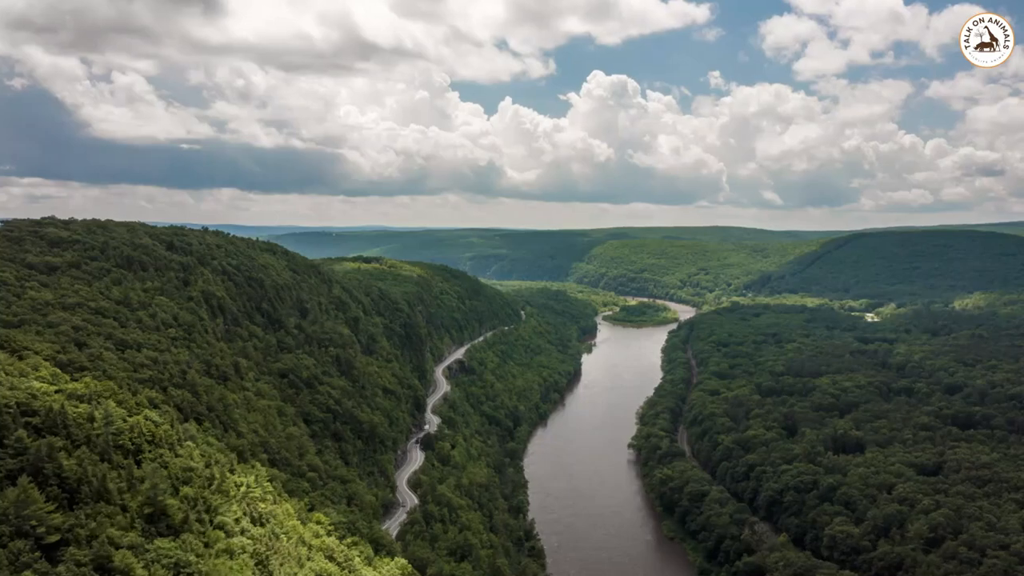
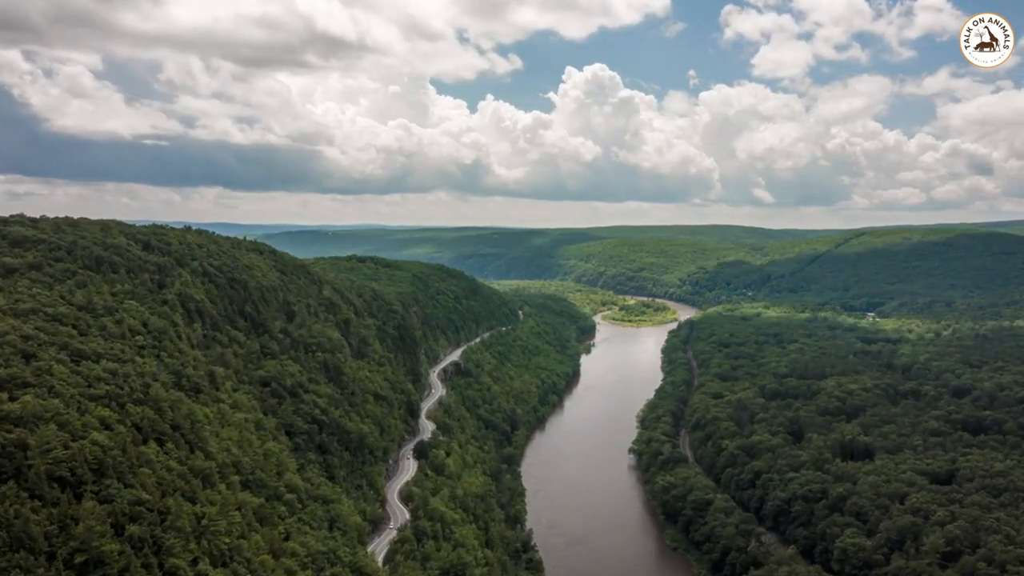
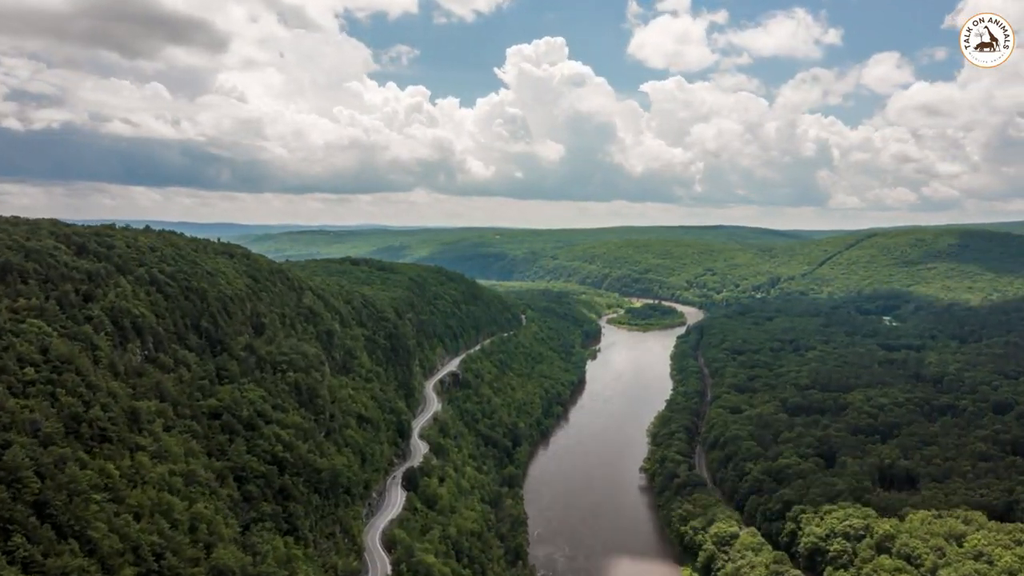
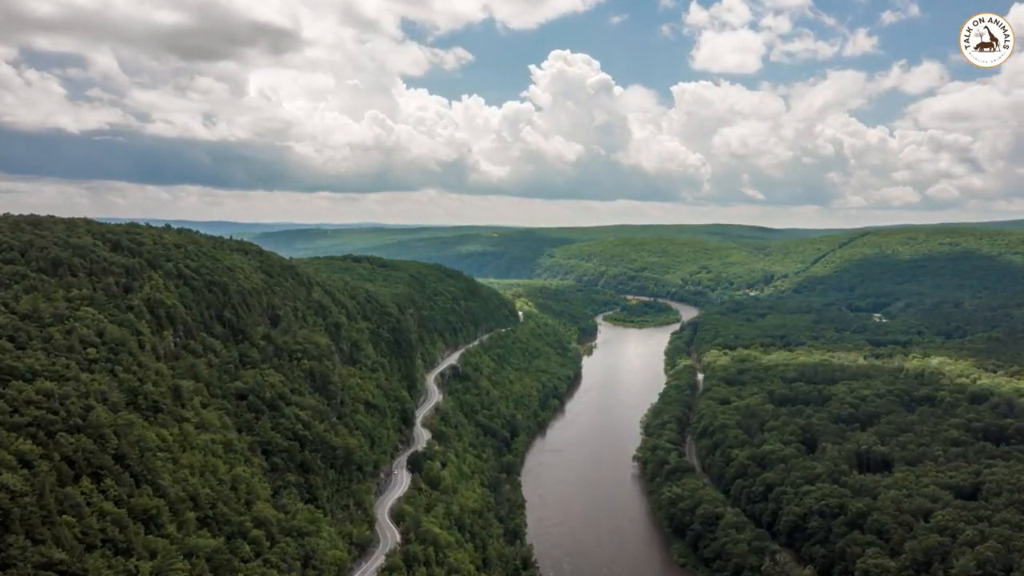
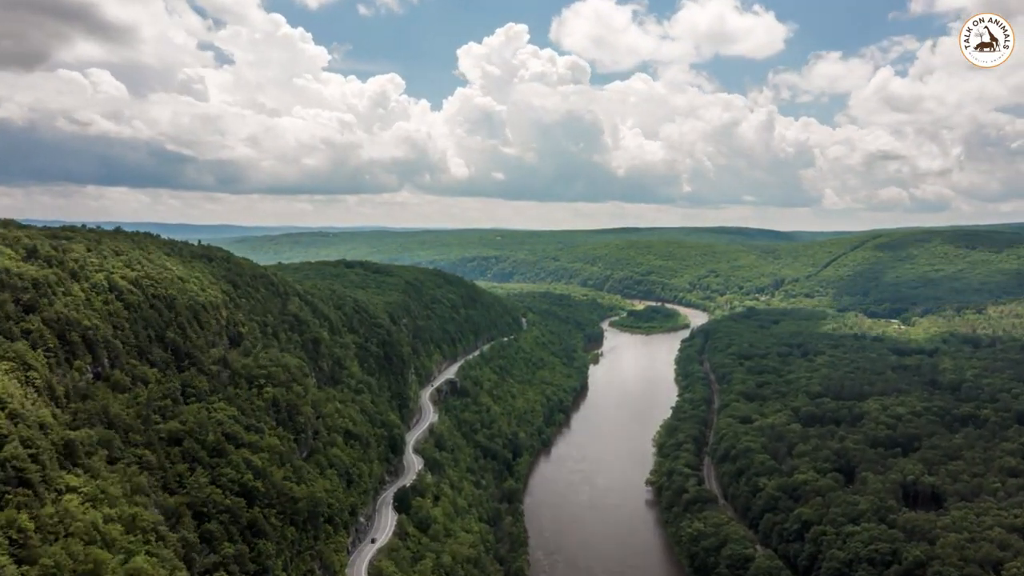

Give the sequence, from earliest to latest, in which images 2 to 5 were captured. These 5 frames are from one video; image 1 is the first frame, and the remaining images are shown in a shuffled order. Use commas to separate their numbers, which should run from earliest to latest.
2, 4, 3, 5
